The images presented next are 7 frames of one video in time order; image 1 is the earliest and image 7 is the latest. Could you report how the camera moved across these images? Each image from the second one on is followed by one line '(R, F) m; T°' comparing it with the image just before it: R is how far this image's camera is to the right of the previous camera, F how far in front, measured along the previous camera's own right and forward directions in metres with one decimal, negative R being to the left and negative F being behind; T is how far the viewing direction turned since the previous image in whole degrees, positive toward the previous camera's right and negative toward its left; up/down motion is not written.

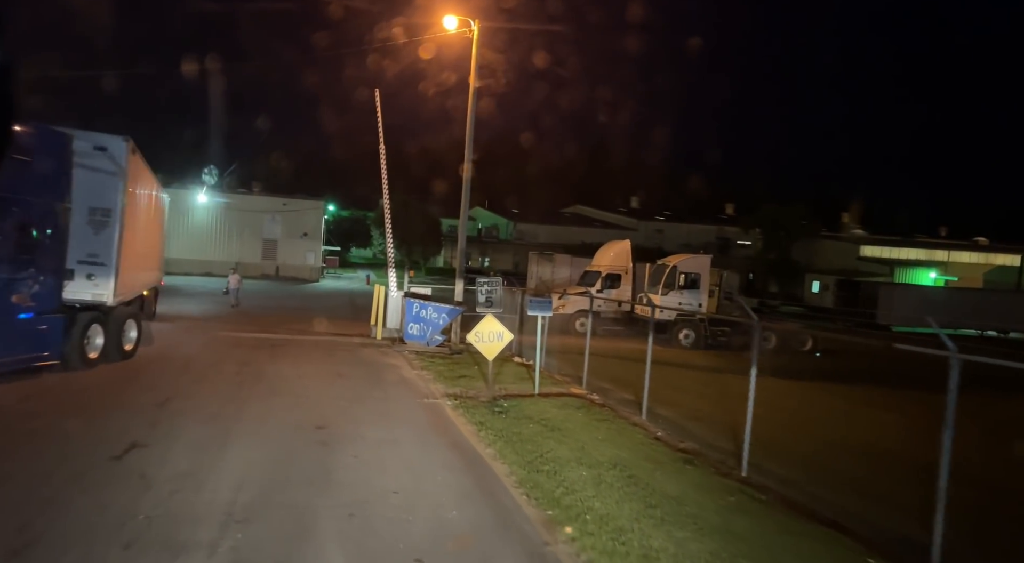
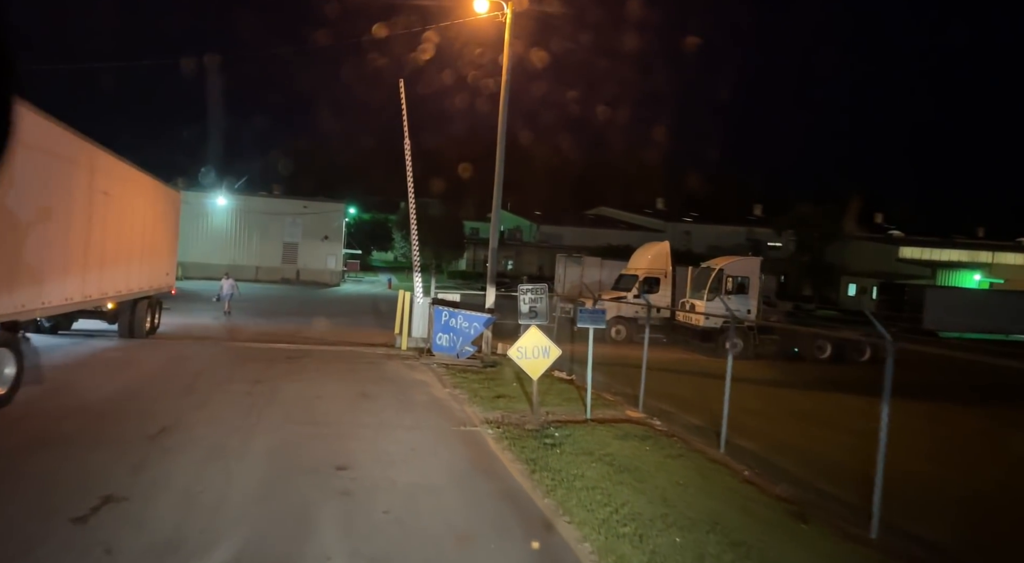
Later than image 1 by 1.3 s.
(-0.4, +1.5) m; -2°
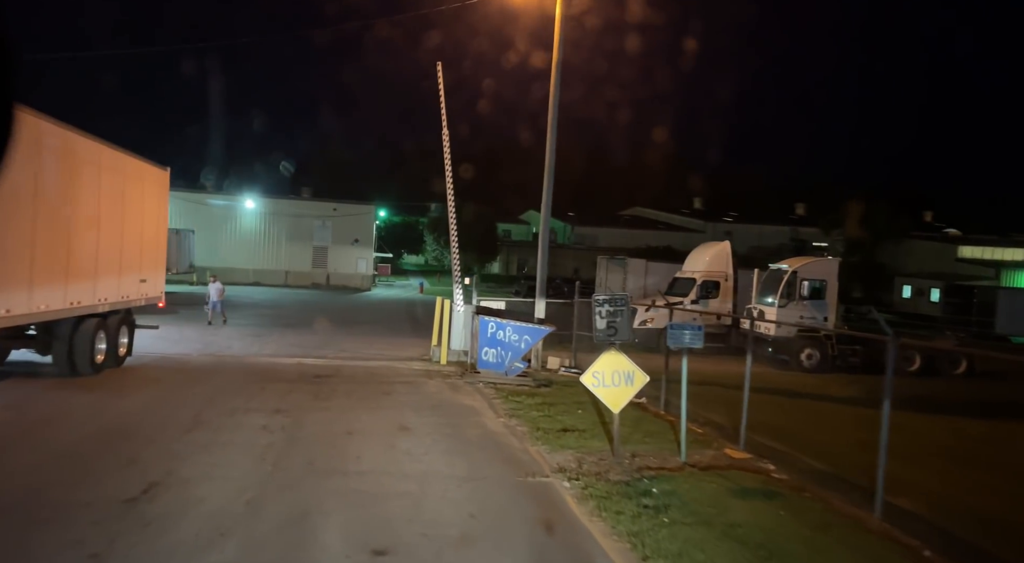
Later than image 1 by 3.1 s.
(-0.6, +1.9) m; -3°
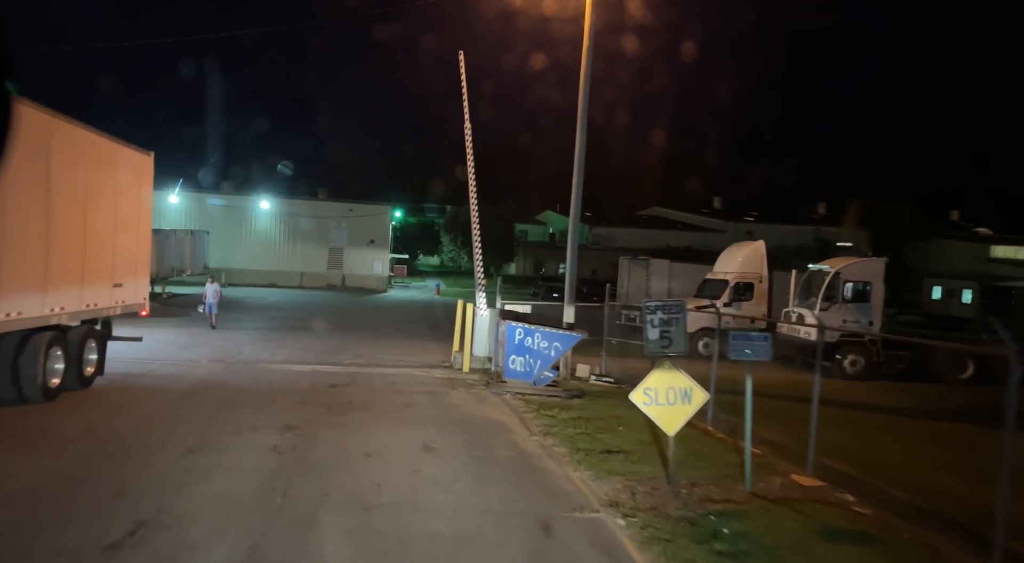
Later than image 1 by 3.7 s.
(-0.3, +0.9) m; -1°
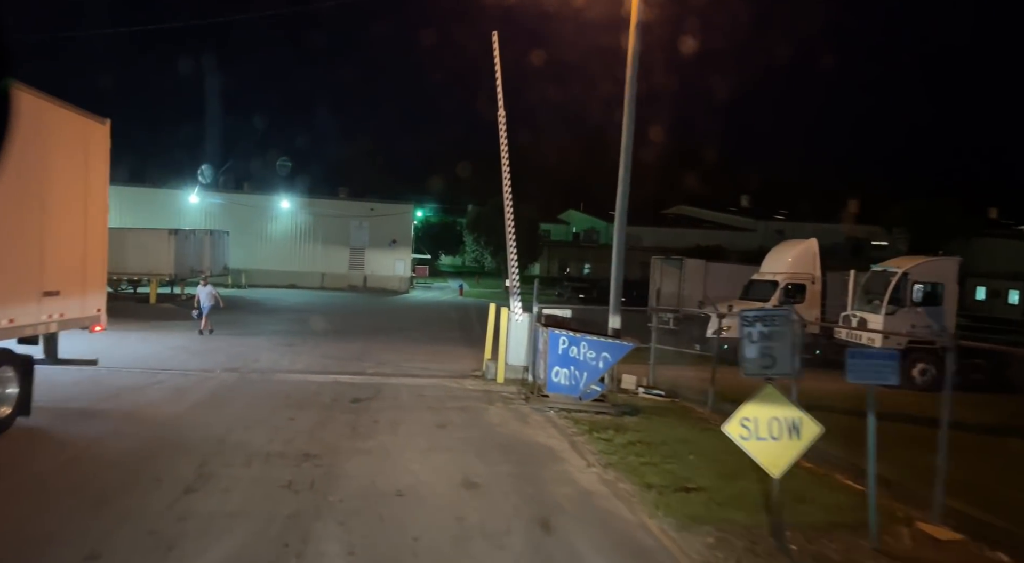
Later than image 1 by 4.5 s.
(-0.4, +1.3) m; -2°
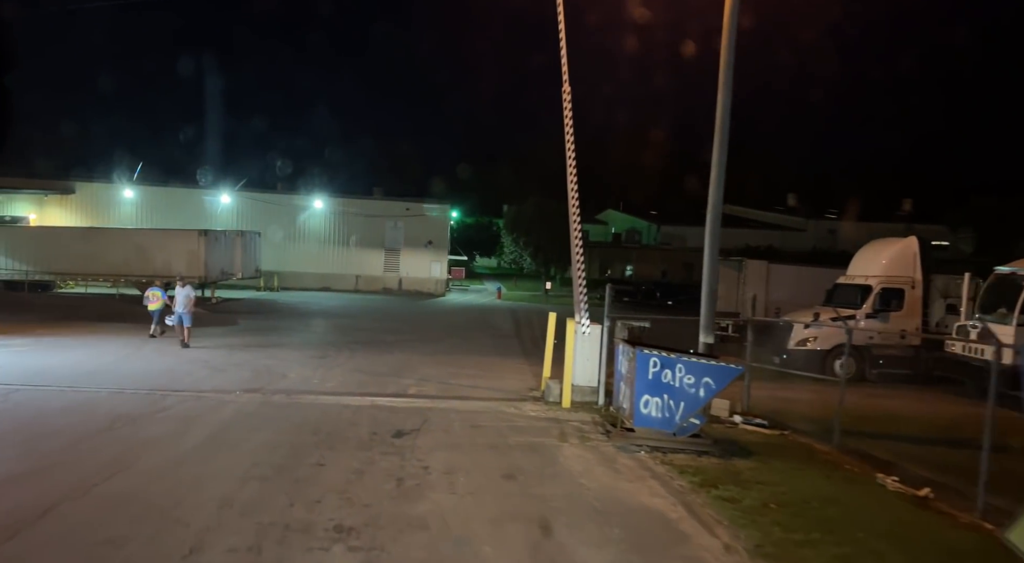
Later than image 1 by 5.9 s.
(-0.6, +2.0) m; -3°
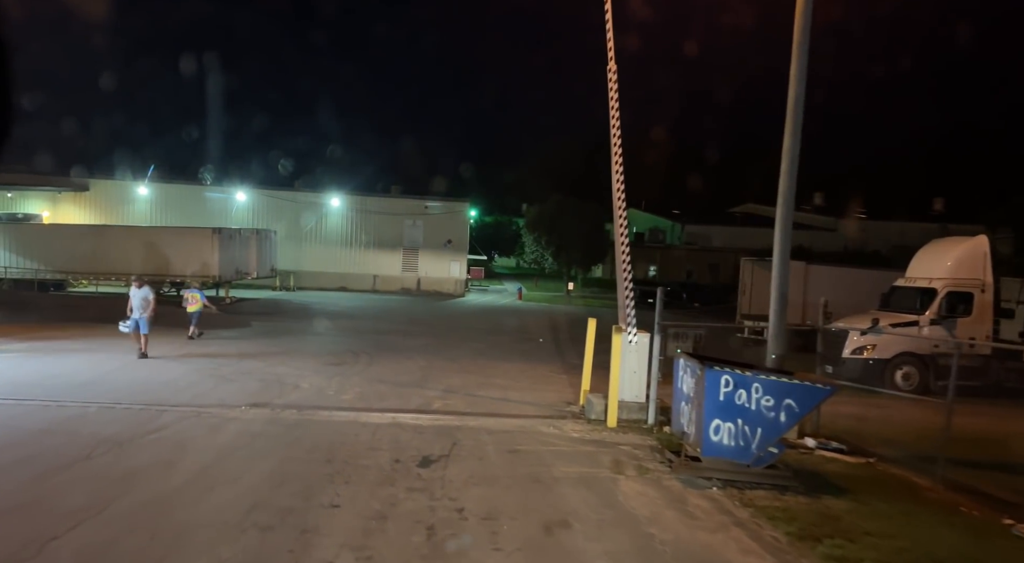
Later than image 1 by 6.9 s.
(-0.3, +1.2) m; -1°
